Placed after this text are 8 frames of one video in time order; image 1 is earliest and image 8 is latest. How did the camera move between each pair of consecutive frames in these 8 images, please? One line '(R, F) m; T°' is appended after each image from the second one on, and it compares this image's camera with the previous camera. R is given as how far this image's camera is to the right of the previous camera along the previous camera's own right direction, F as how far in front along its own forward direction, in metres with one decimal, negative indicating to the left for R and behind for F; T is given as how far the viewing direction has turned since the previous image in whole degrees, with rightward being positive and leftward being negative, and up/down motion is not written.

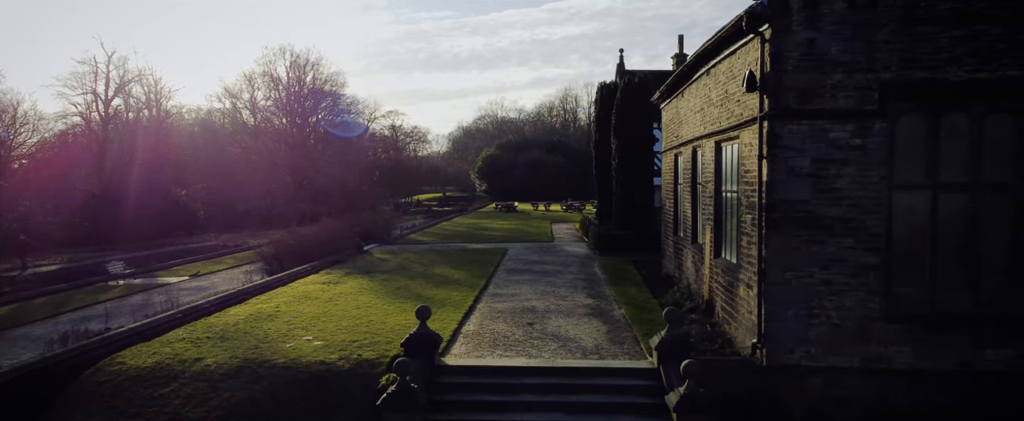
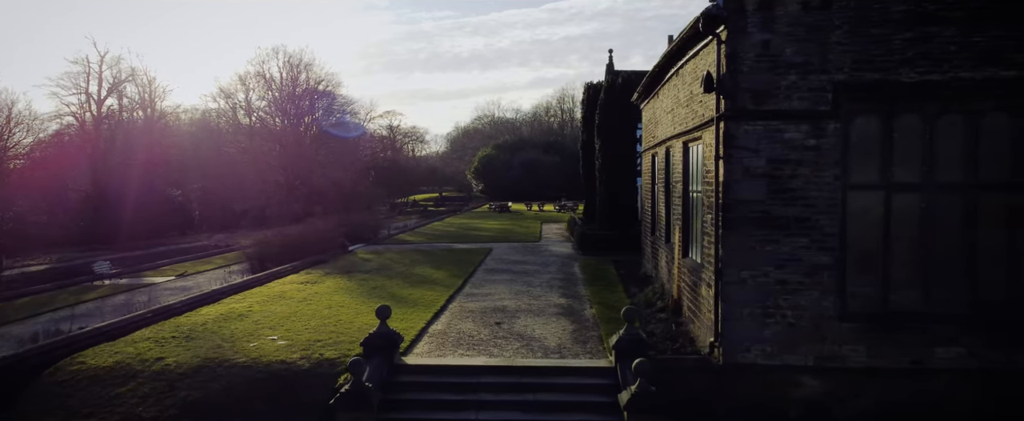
(+0.5, -0.1) m; 0°
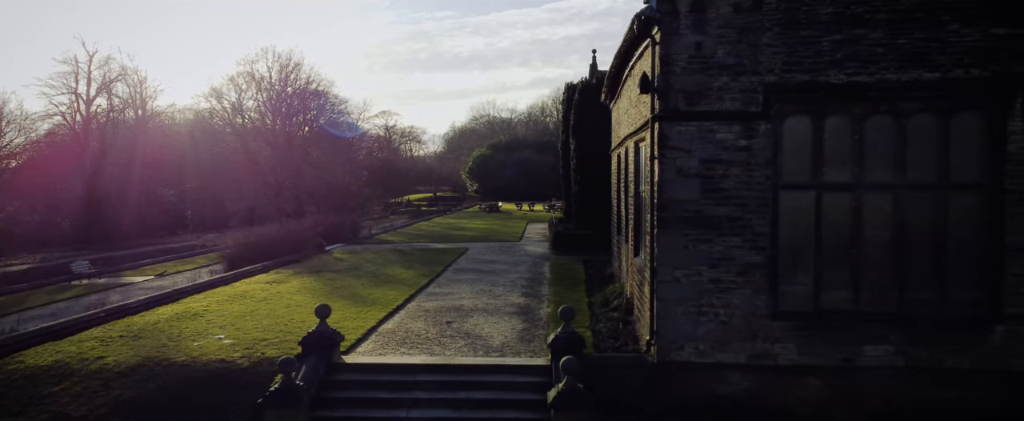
(+0.8, -0.1) m; 0°
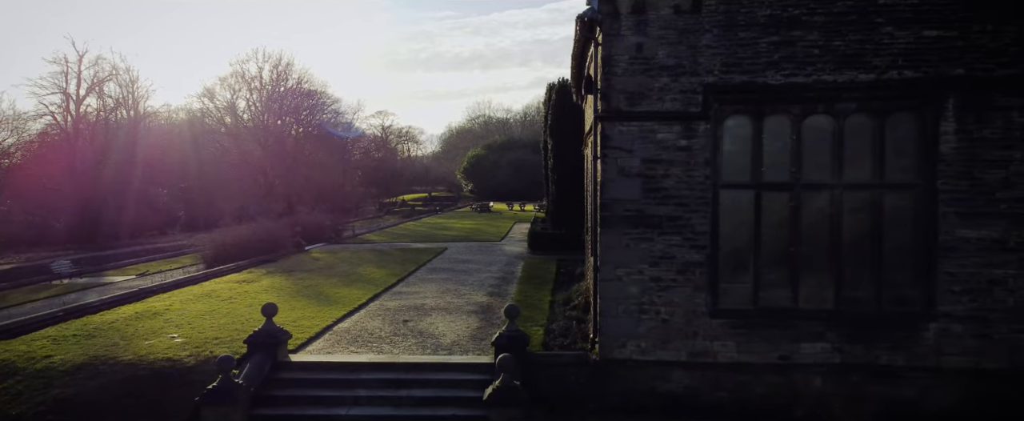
(+0.7, -0.1) m; 0°
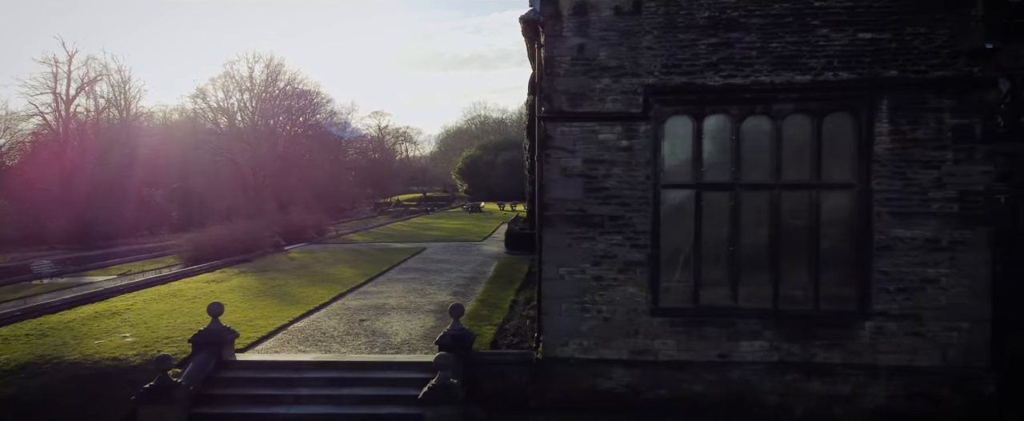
(+0.7, -0.1) m; 0°
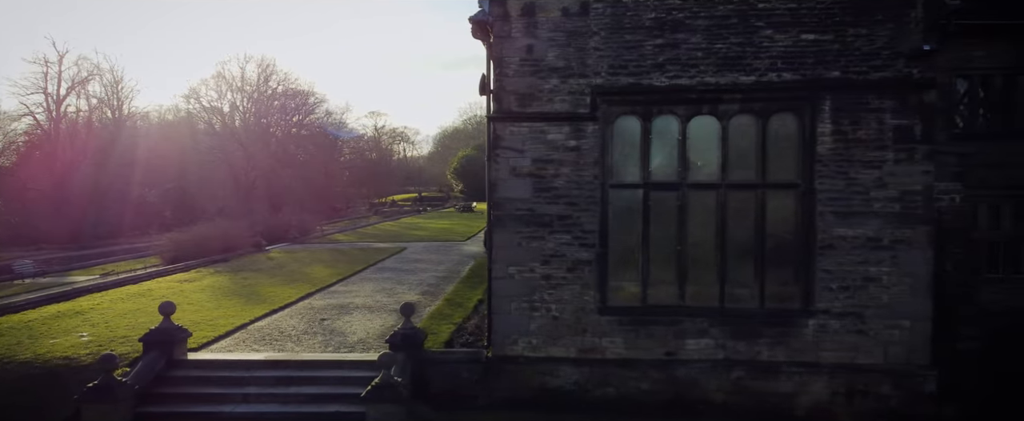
(+0.6, -0.1) m; 0°
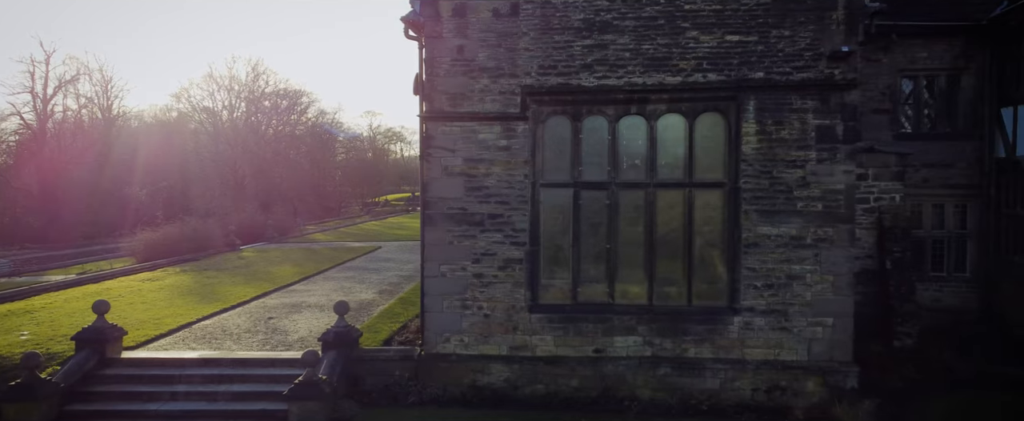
(+0.9, -0.1) m; +1°
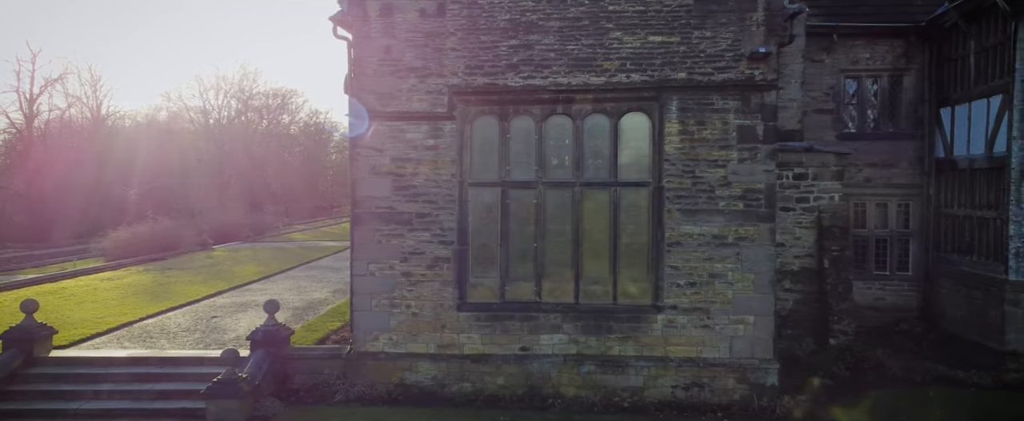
(+0.9, -0.1) m; +1°
